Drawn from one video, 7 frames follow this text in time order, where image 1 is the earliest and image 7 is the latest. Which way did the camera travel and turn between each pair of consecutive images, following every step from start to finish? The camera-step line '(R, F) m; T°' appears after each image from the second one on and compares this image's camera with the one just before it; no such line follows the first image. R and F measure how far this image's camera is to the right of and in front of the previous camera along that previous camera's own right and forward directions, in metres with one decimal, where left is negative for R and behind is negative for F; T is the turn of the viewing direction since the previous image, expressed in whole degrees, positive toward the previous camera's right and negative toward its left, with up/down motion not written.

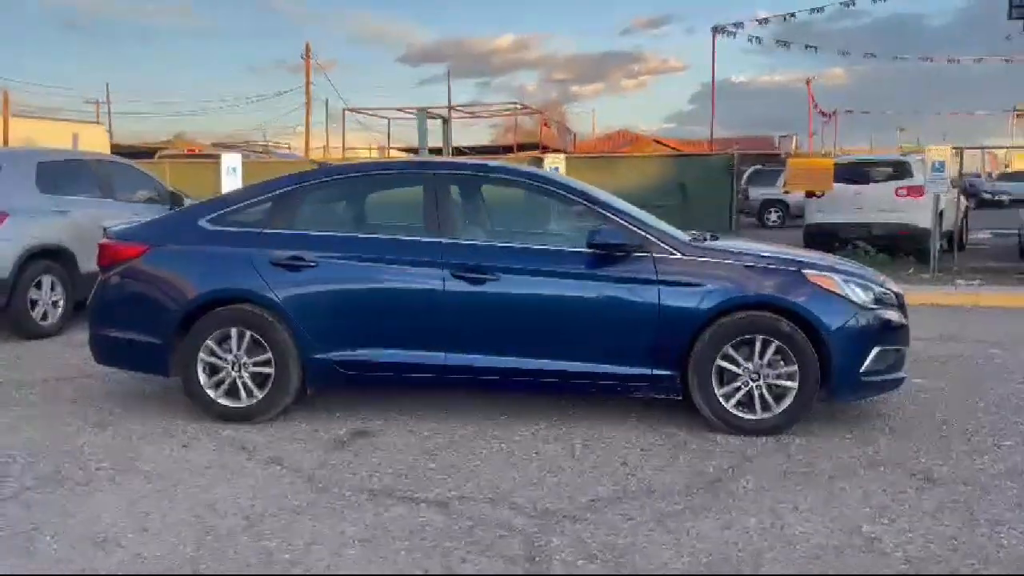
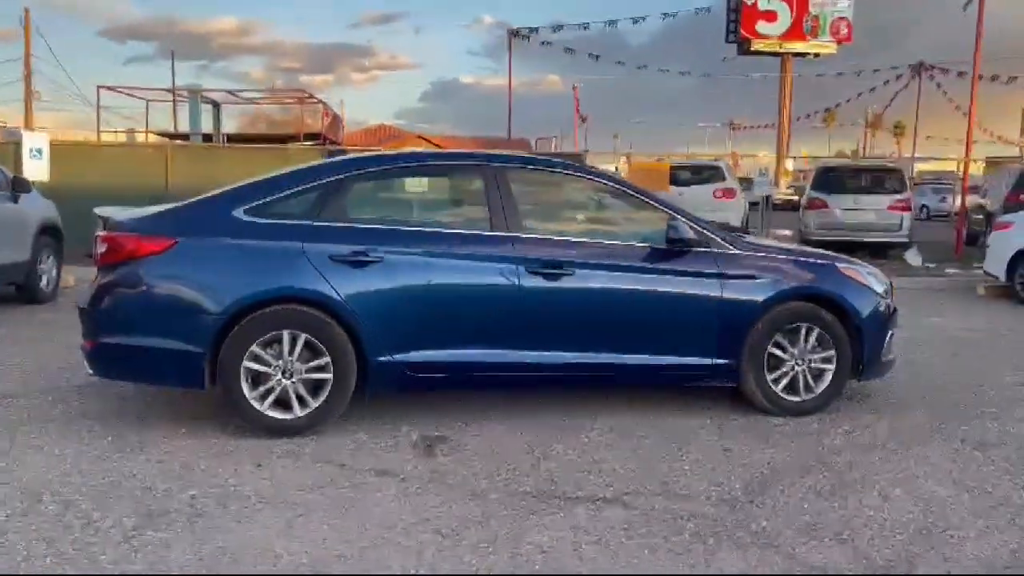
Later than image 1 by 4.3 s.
(-2.1, +0.4) m; +18°
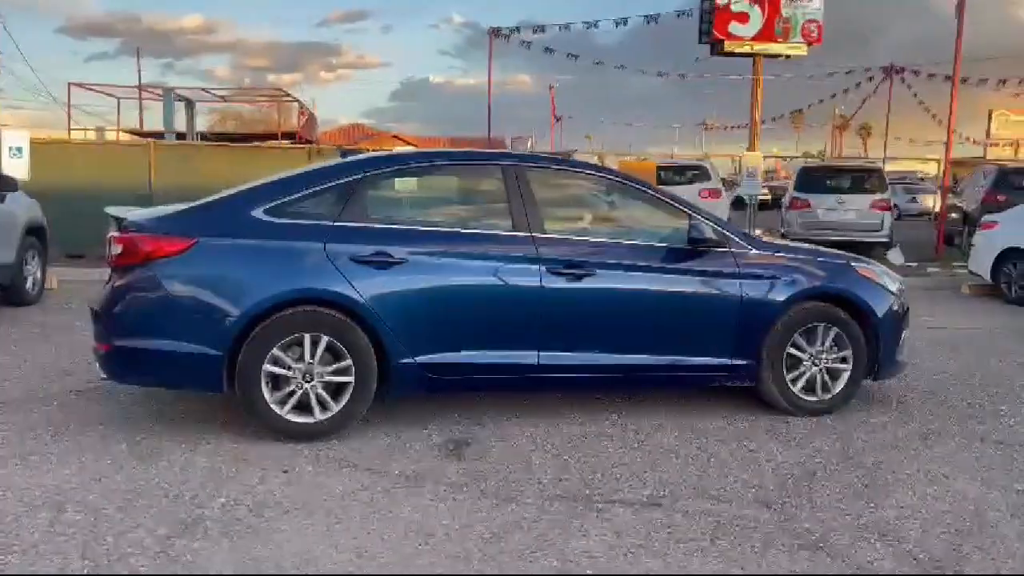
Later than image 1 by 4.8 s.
(-0.3, +0.1) m; +2°
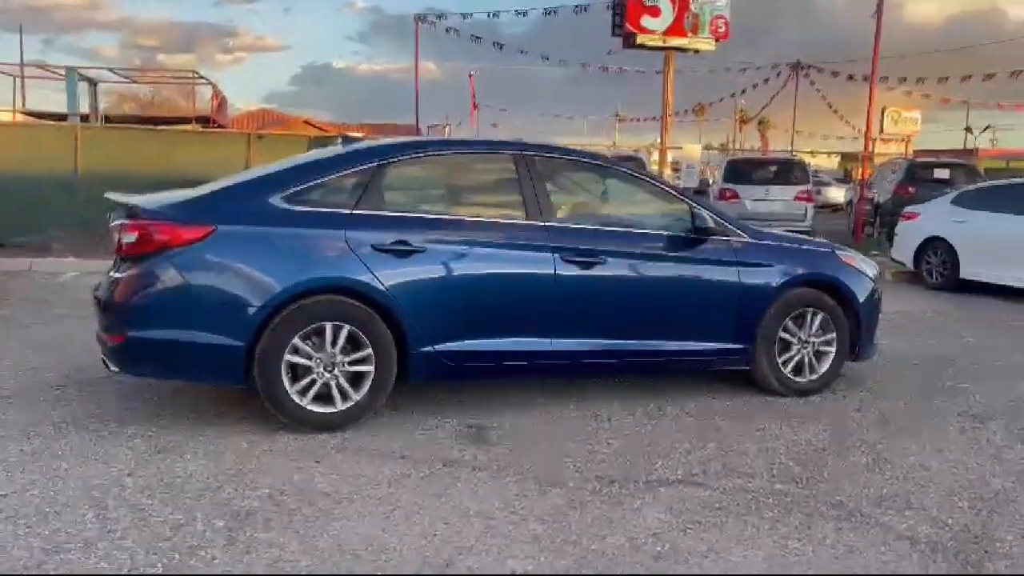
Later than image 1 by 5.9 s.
(-0.7, 0.0) m; +6°
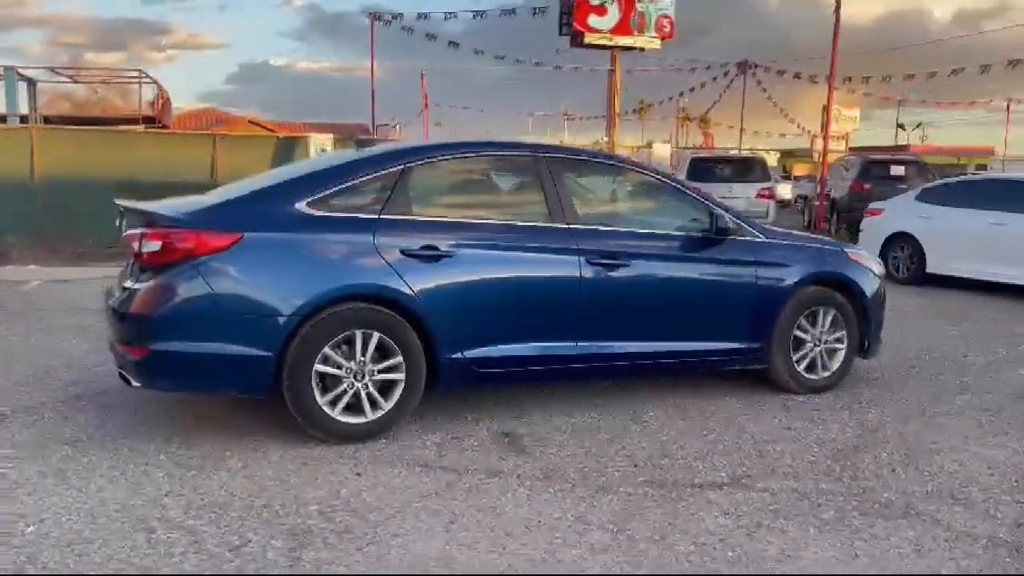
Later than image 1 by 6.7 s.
(-0.5, +0.1) m; +4°
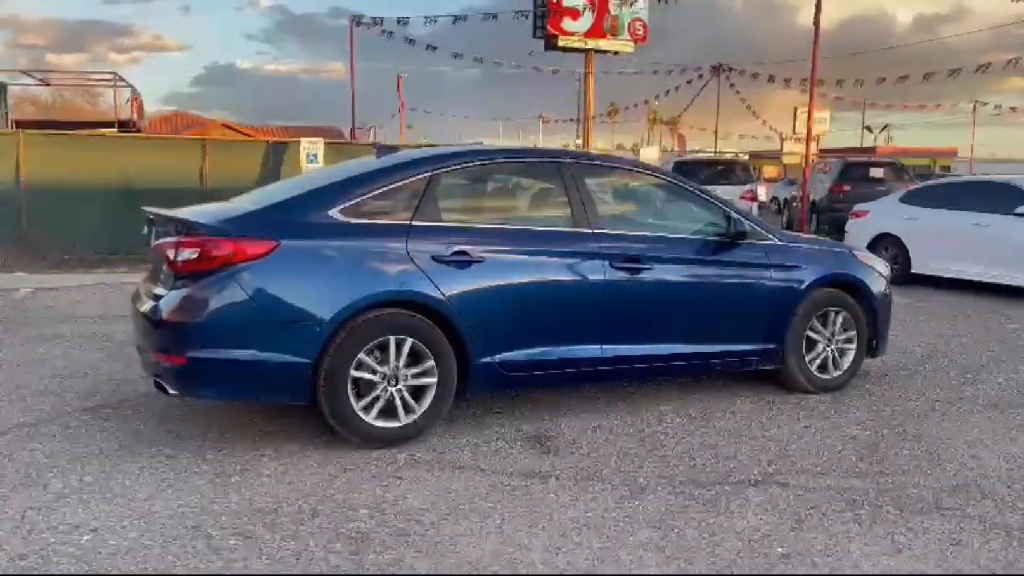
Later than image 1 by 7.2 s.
(-0.3, -0.1) m; +2°
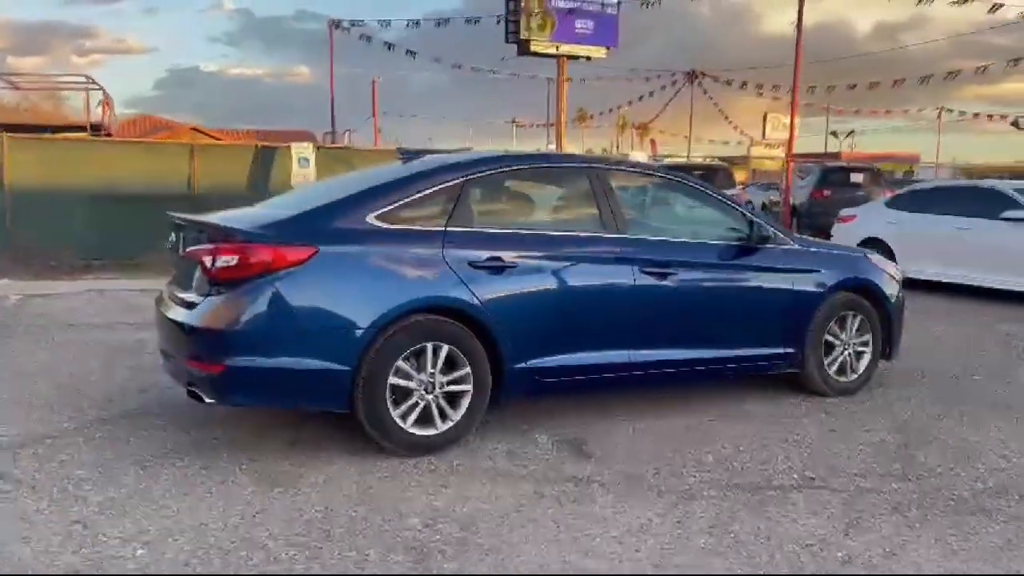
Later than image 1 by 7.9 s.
(-0.4, 0.0) m; +2°
